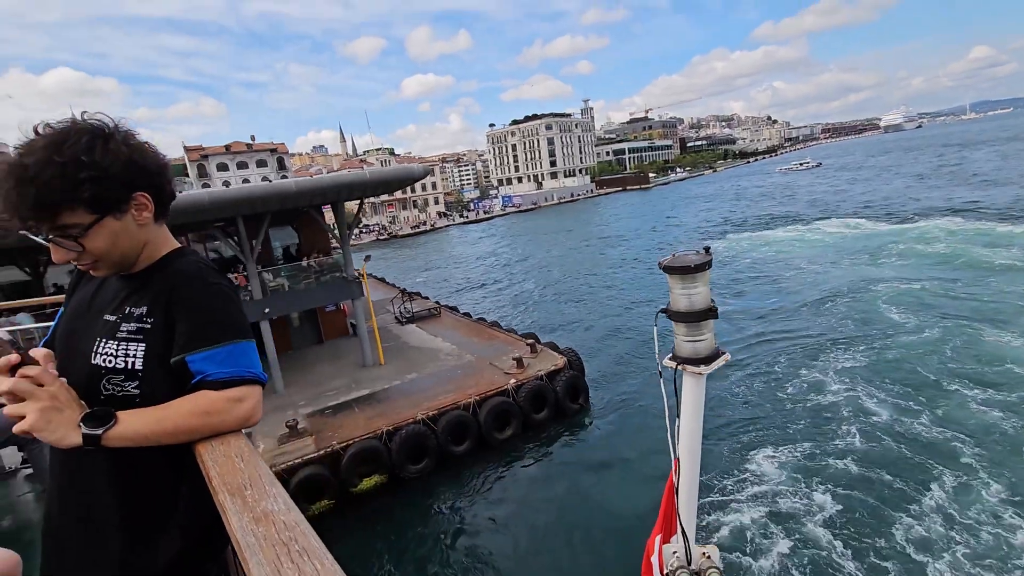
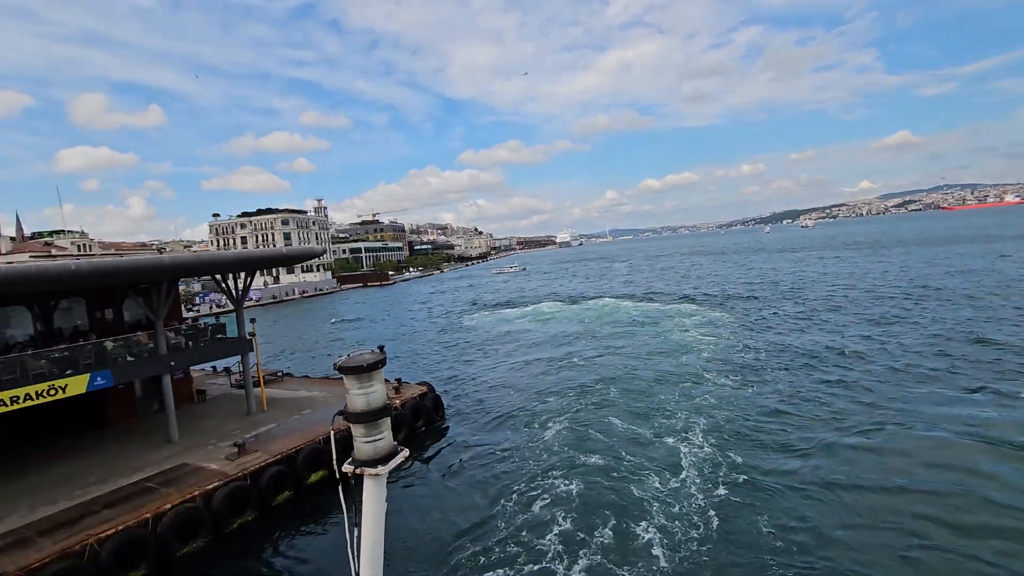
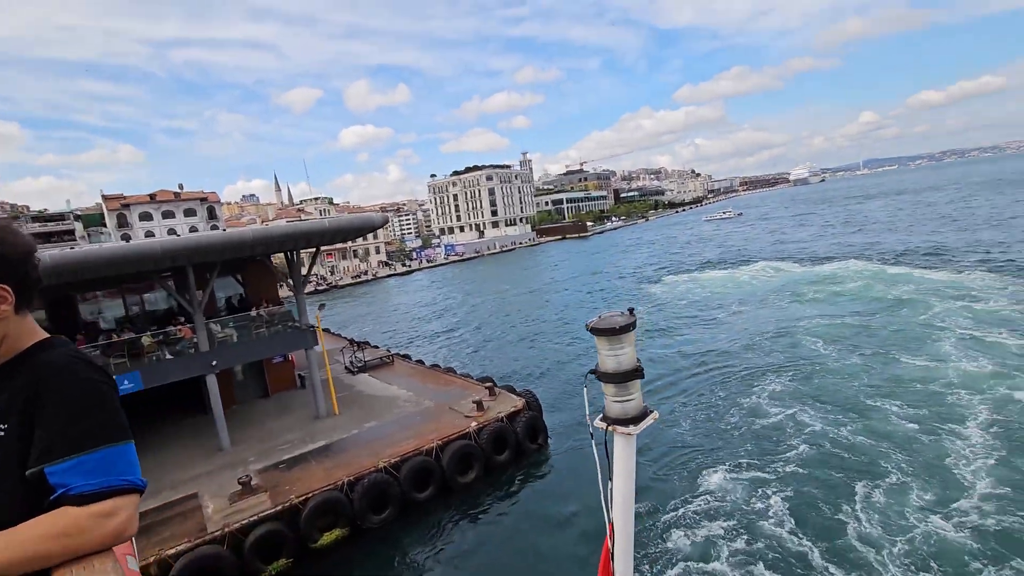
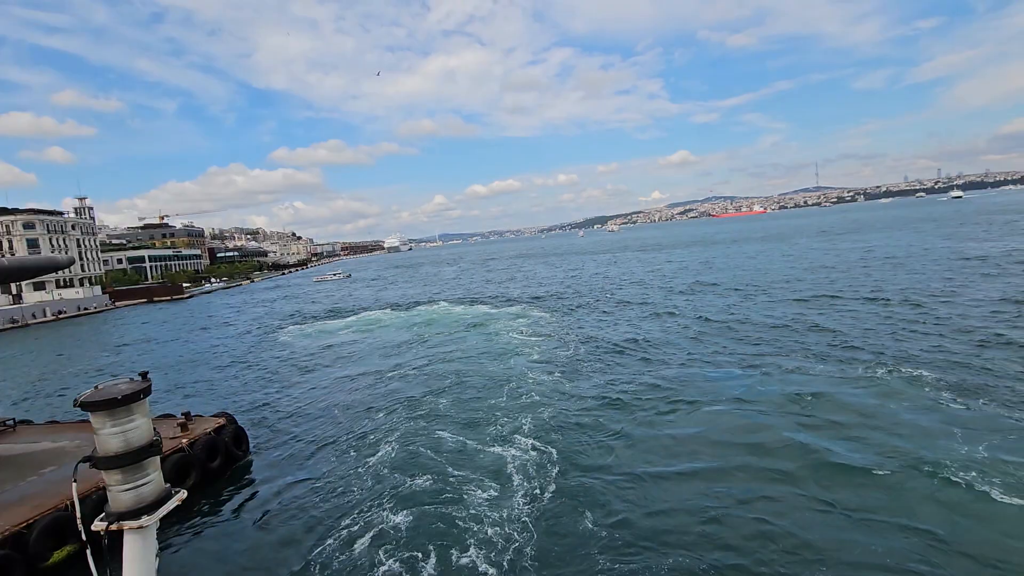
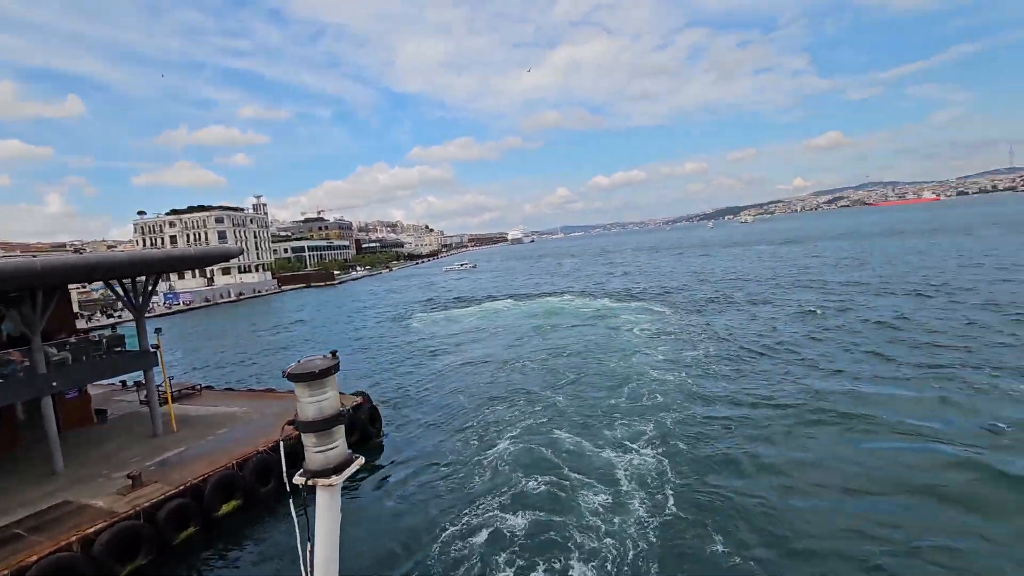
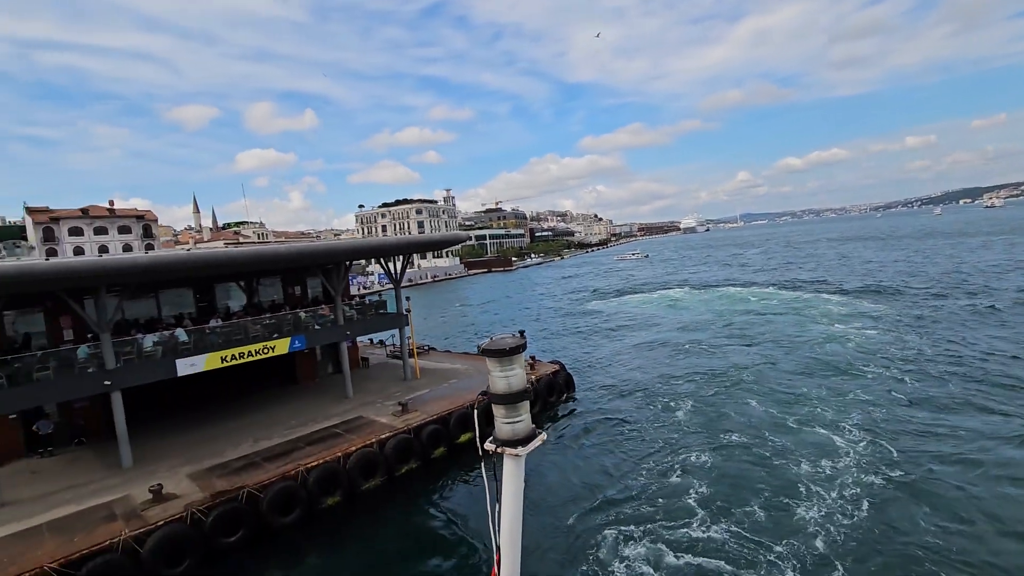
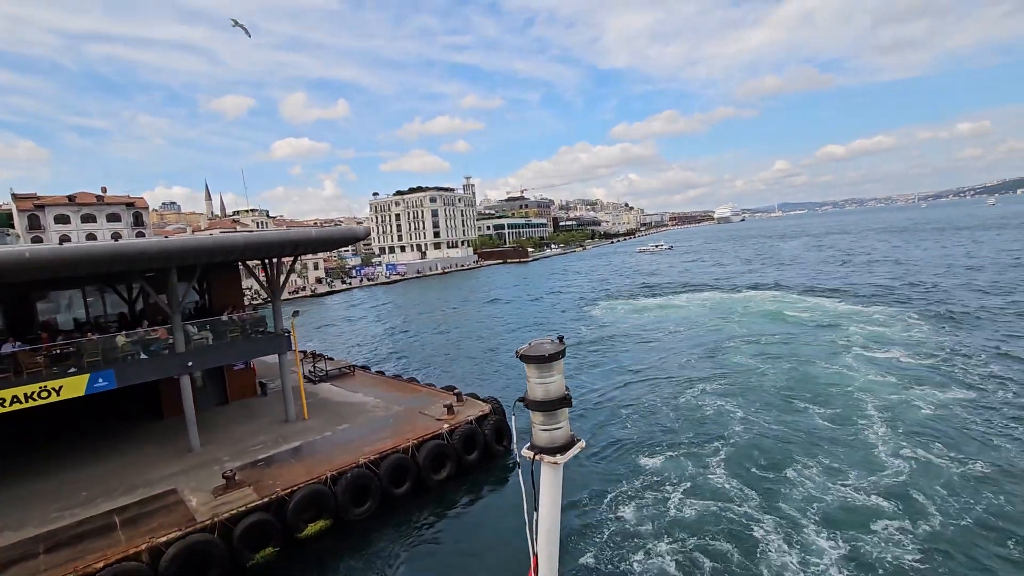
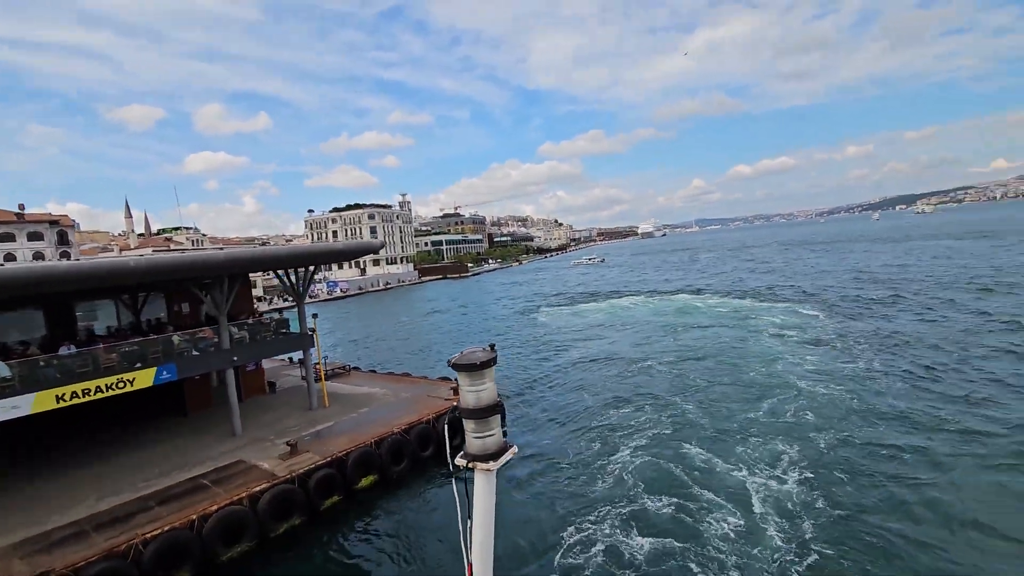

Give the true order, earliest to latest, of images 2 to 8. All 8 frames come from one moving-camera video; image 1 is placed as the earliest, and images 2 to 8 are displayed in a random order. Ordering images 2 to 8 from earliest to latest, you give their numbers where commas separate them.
3, 7, 8, 5, 4, 2, 6
